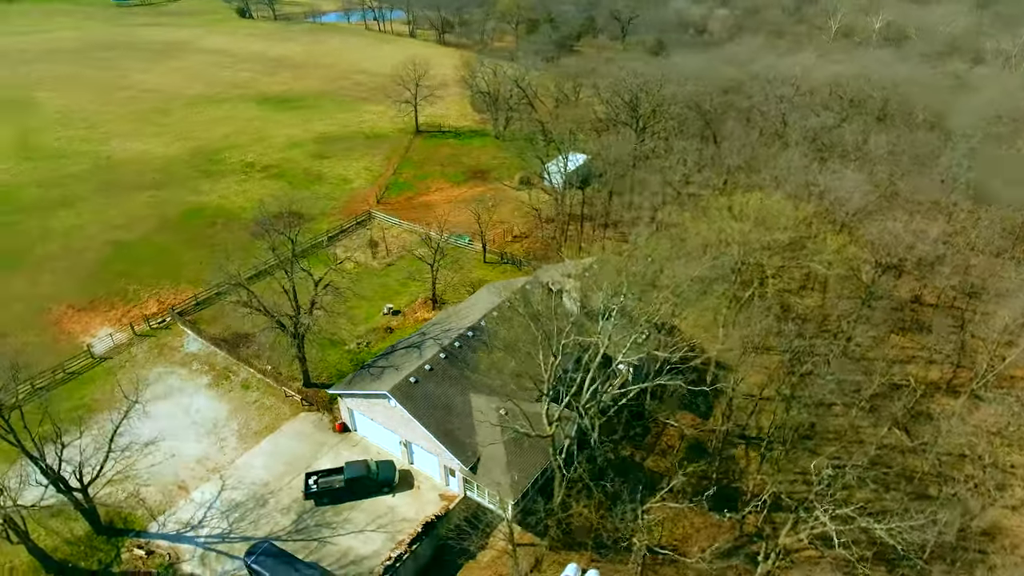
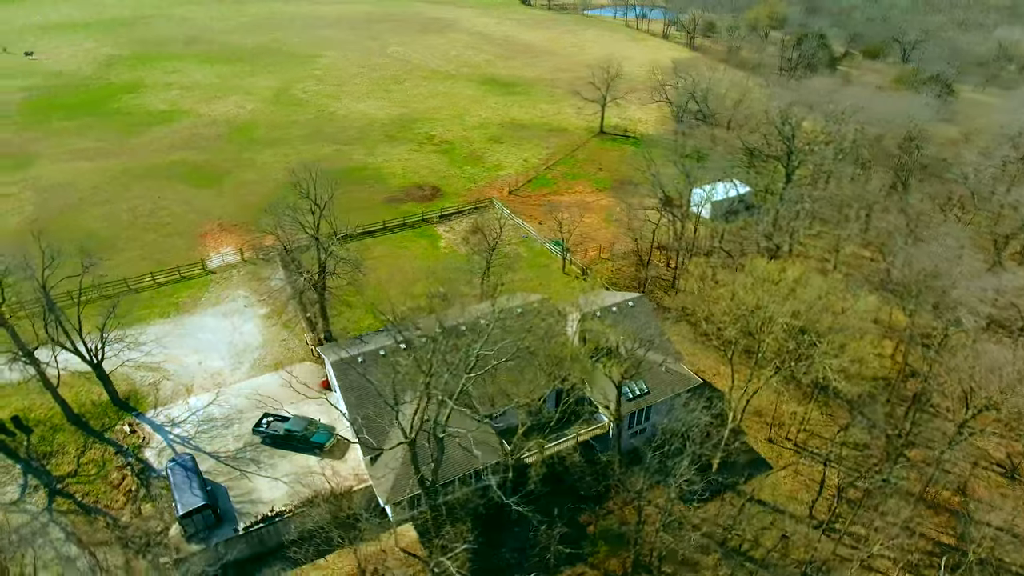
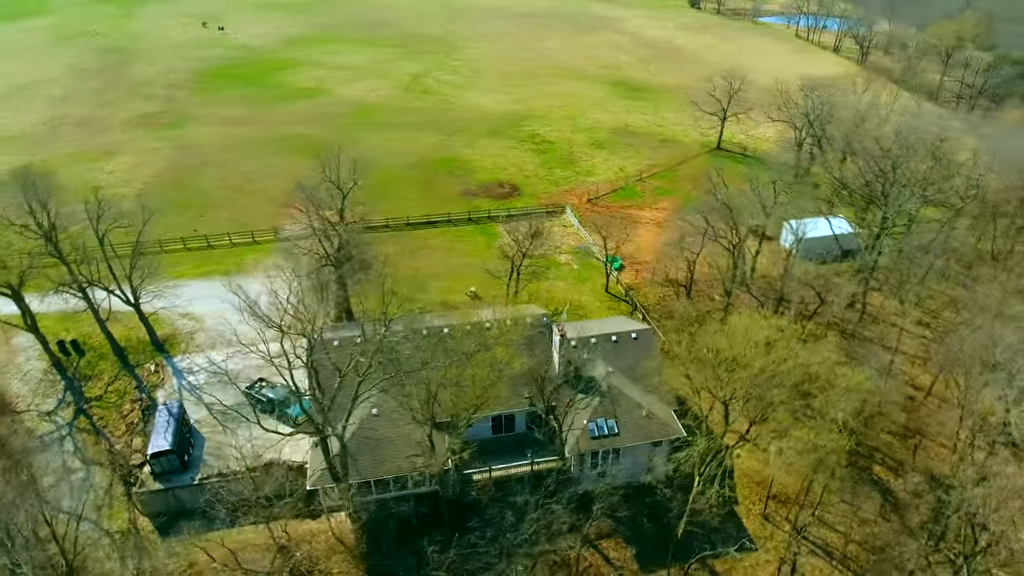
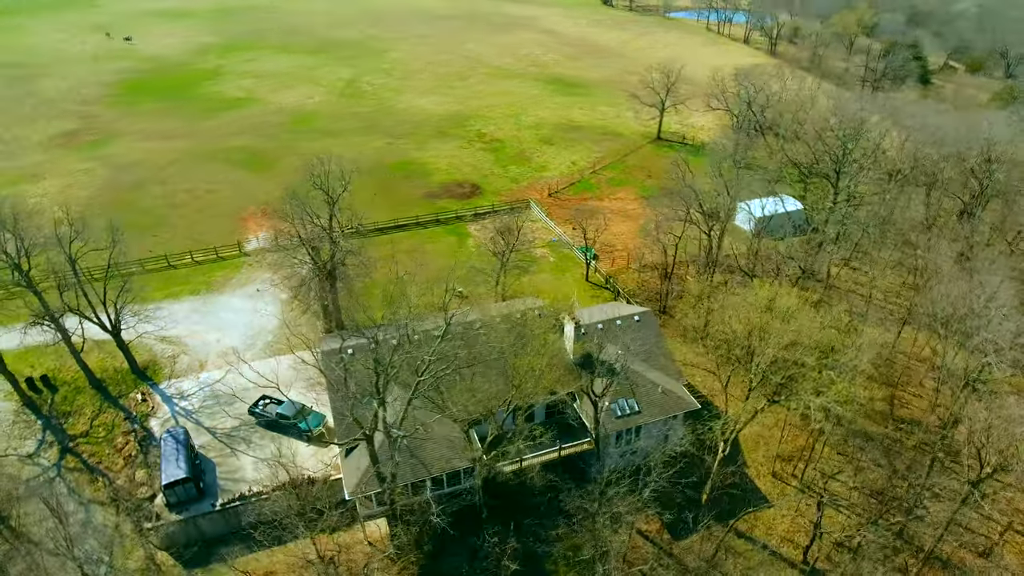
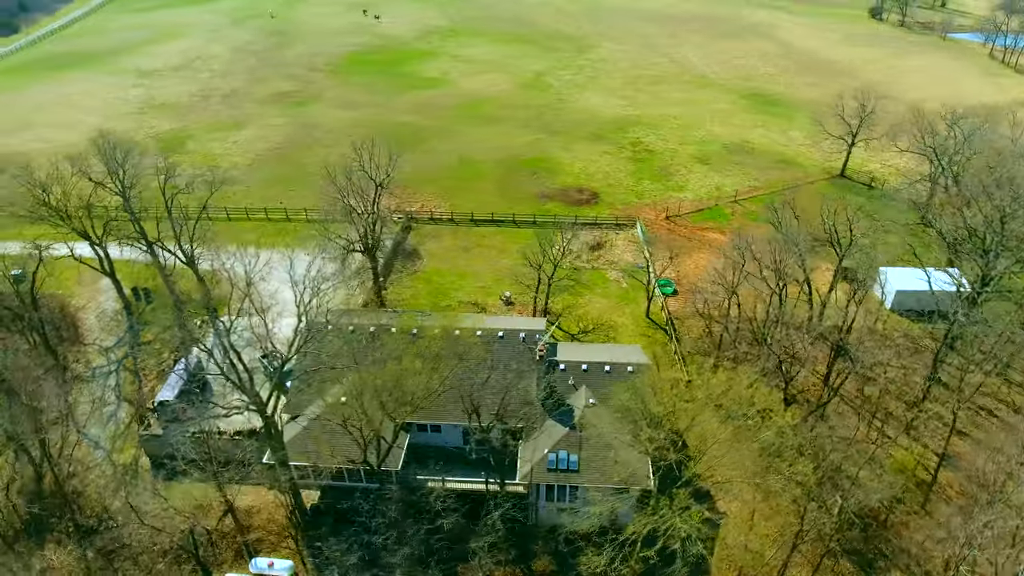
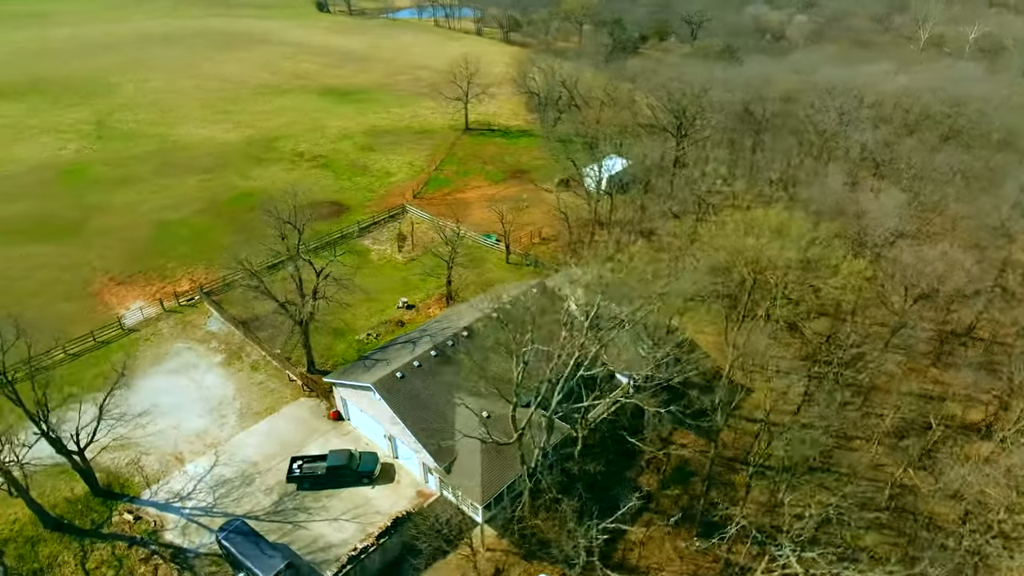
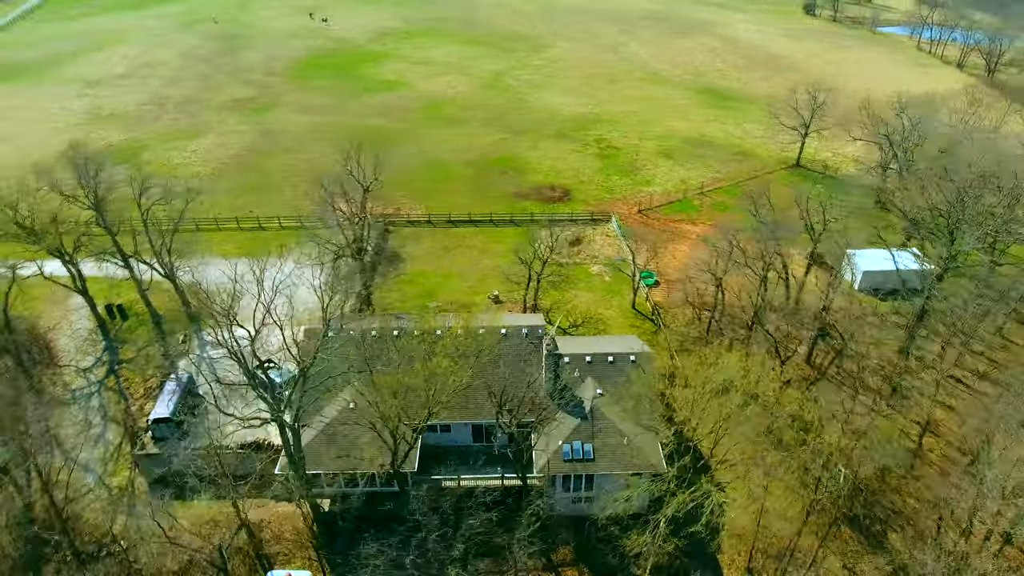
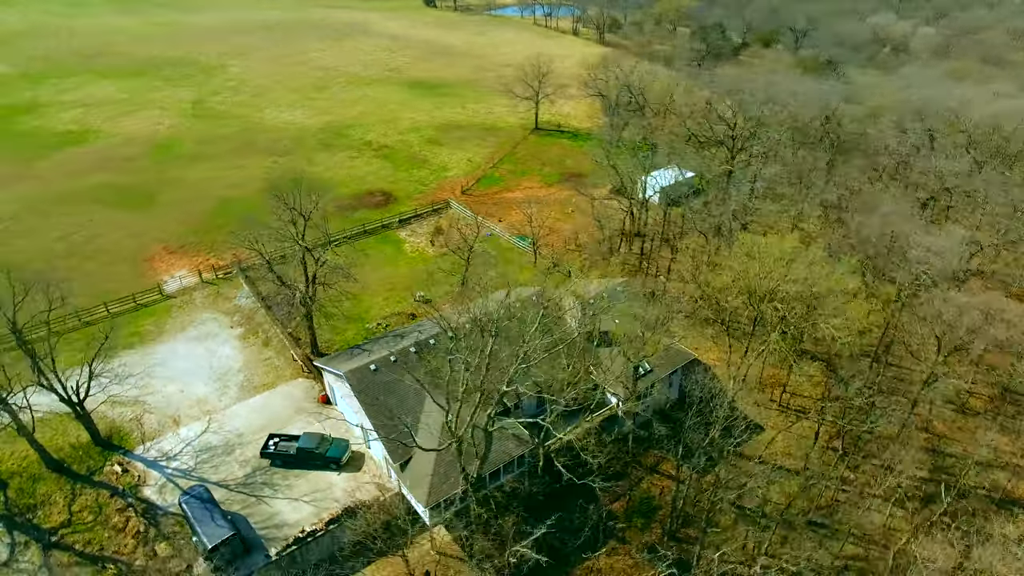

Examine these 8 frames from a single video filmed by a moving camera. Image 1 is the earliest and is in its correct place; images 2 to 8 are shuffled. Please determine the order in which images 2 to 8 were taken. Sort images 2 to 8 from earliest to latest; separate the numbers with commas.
6, 8, 2, 4, 3, 7, 5
